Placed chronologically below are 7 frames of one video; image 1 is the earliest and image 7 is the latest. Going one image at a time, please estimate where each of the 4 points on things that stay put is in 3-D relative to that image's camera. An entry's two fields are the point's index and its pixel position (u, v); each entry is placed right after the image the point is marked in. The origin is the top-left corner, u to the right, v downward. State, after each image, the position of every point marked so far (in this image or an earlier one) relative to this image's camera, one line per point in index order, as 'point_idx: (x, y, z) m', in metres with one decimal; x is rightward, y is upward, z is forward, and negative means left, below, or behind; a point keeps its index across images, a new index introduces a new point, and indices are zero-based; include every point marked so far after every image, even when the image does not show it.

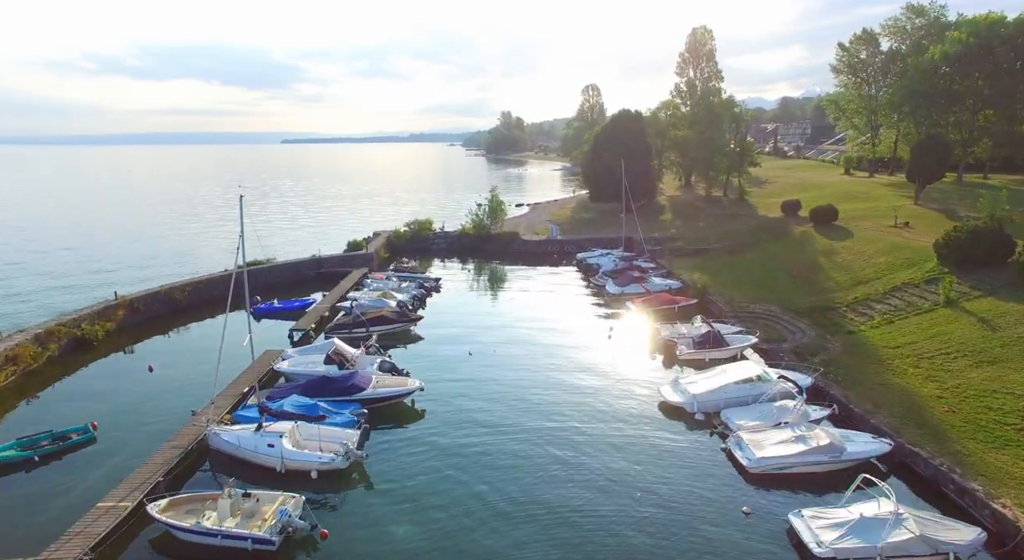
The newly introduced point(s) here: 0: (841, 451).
0: (+10.0, -5.2, +18.1) m
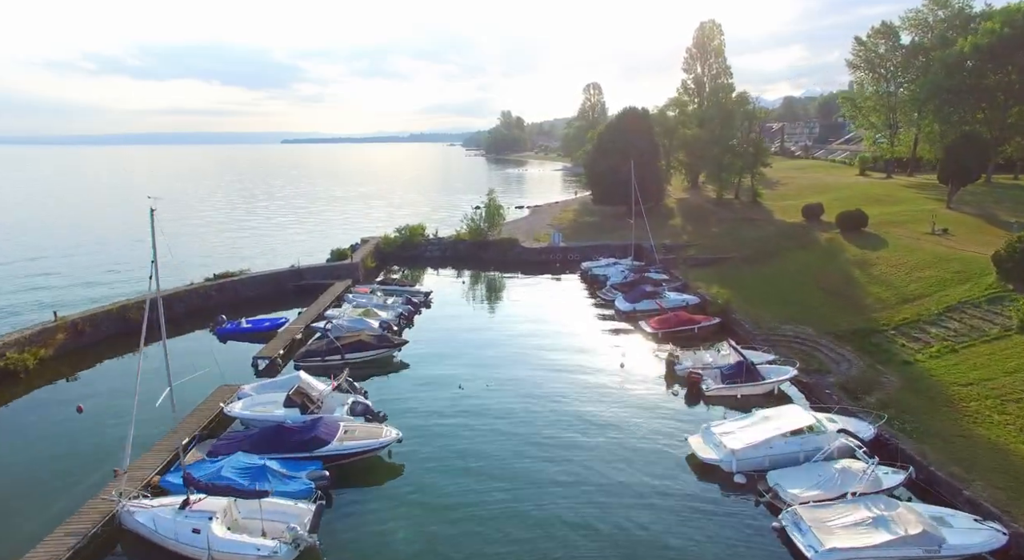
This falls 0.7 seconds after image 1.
0: (+9.9, -6.1, +13.8) m
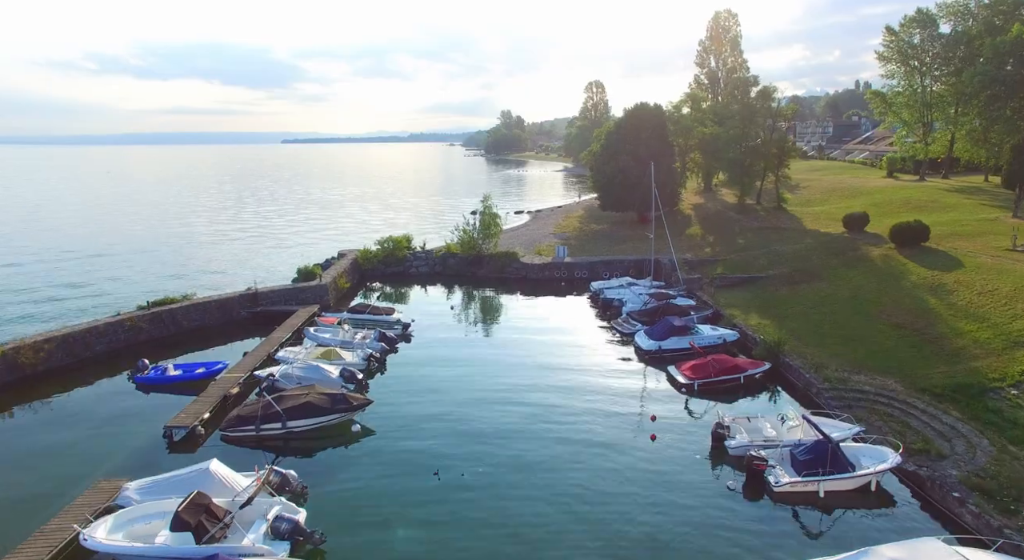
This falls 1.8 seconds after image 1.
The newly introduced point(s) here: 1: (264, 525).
0: (+9.7, -7.6, +7.0) m
1: (-6.3, -6.2, +15.2) m
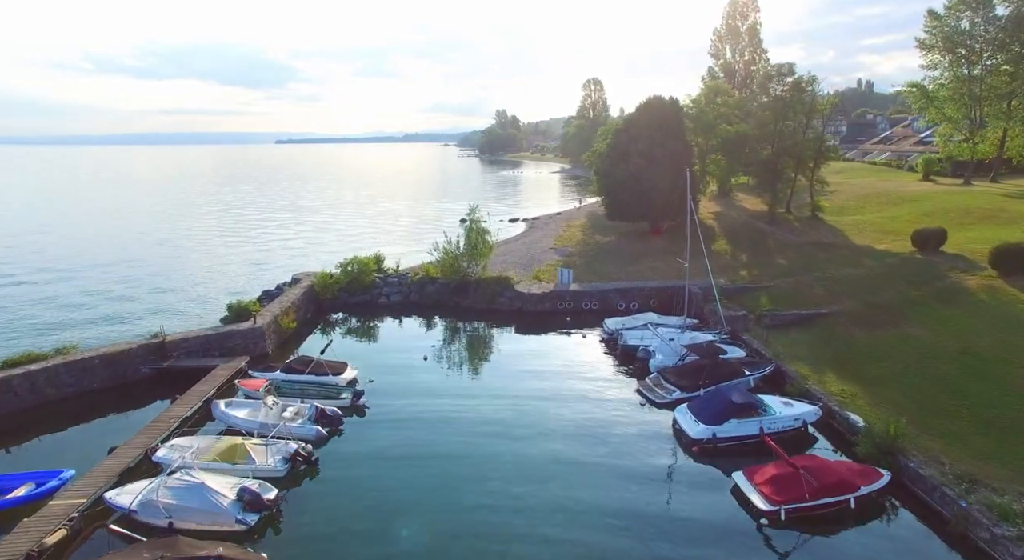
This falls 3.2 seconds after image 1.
0: (+9.6, -9.6, -1.8) m
1: (-6.5, -8.2, +6.2) m
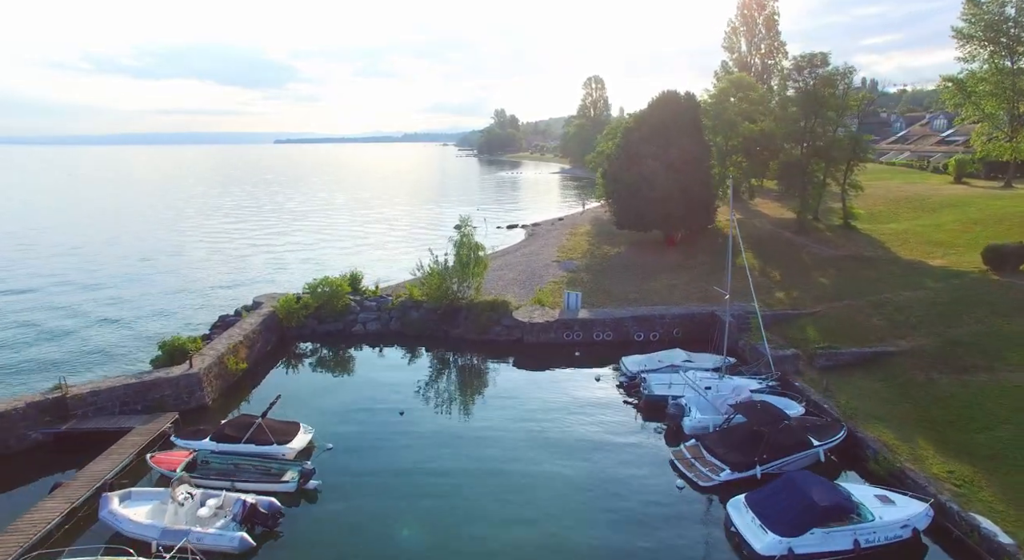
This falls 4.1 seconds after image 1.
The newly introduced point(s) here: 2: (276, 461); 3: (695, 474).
0: (+9.5, -11.0, -7.6) m
1: (-6.6, -9.6, +0.4) m
2: (-7.5, -5.6, +19.0) m
3: (+5.7, -6.0, +19.0) m
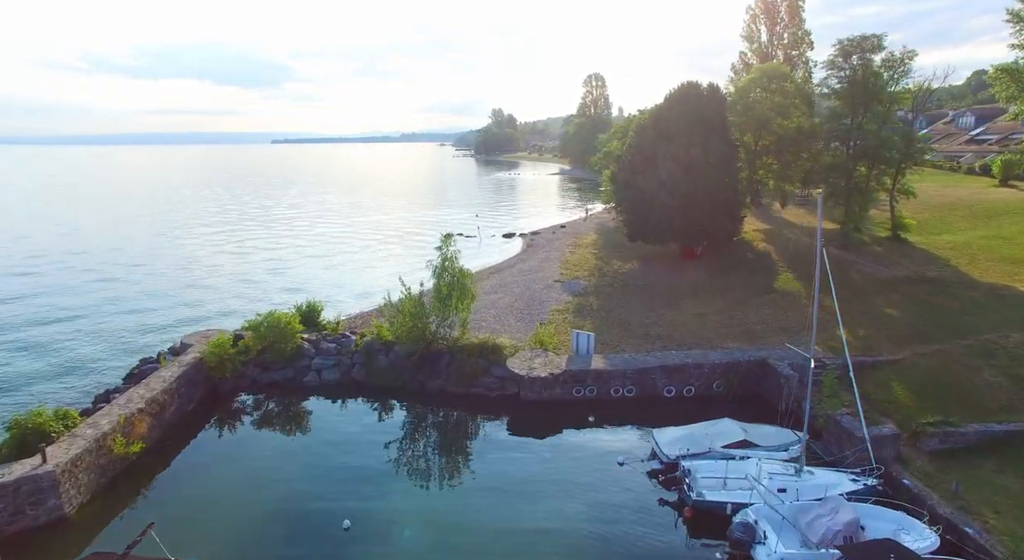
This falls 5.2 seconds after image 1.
0: (+9.4, -12.6, -14.8) m
1: (-6.8, -11.2, -6.8) m
2: (-7.7, -7.3, +11.8) m
3: (+5.5, -7.6, +11.8) m
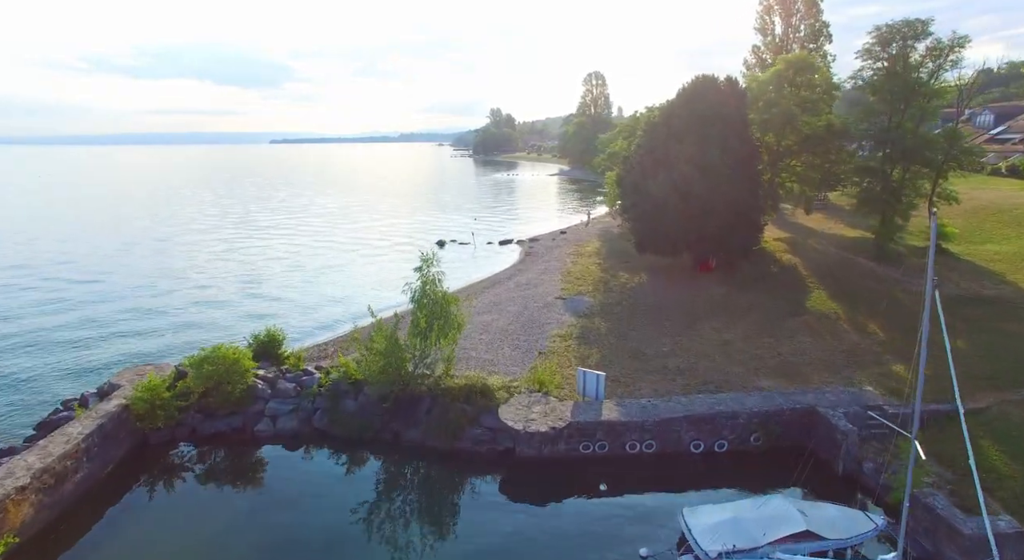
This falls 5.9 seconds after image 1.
0: (+9.1, -13.6, -19.3) m
1: (-7.0, -12.3, -11.3) m
2: (-7.9, -8.3, +7.3) m
3: (+5.2, -8.6, +7.3) m
